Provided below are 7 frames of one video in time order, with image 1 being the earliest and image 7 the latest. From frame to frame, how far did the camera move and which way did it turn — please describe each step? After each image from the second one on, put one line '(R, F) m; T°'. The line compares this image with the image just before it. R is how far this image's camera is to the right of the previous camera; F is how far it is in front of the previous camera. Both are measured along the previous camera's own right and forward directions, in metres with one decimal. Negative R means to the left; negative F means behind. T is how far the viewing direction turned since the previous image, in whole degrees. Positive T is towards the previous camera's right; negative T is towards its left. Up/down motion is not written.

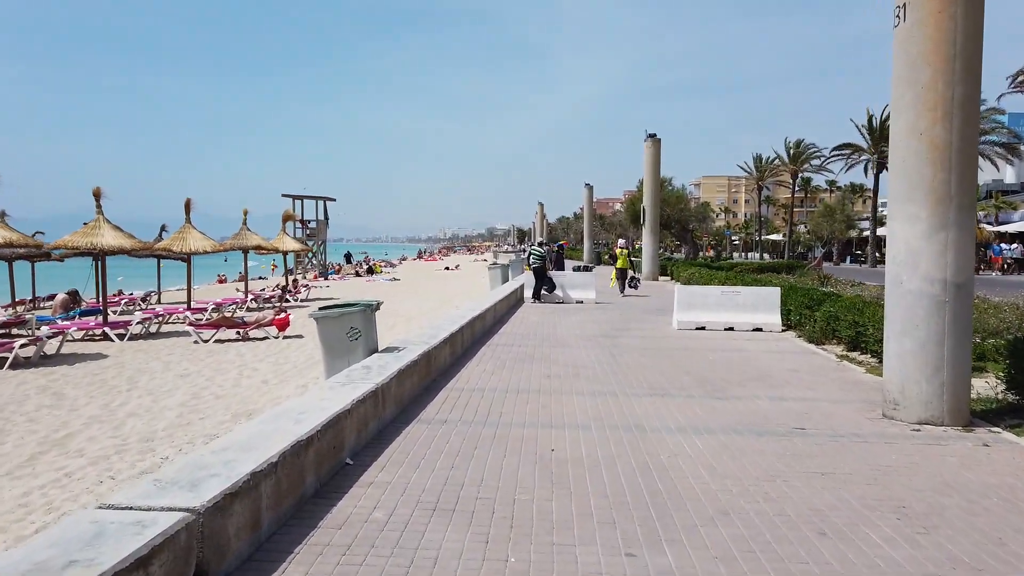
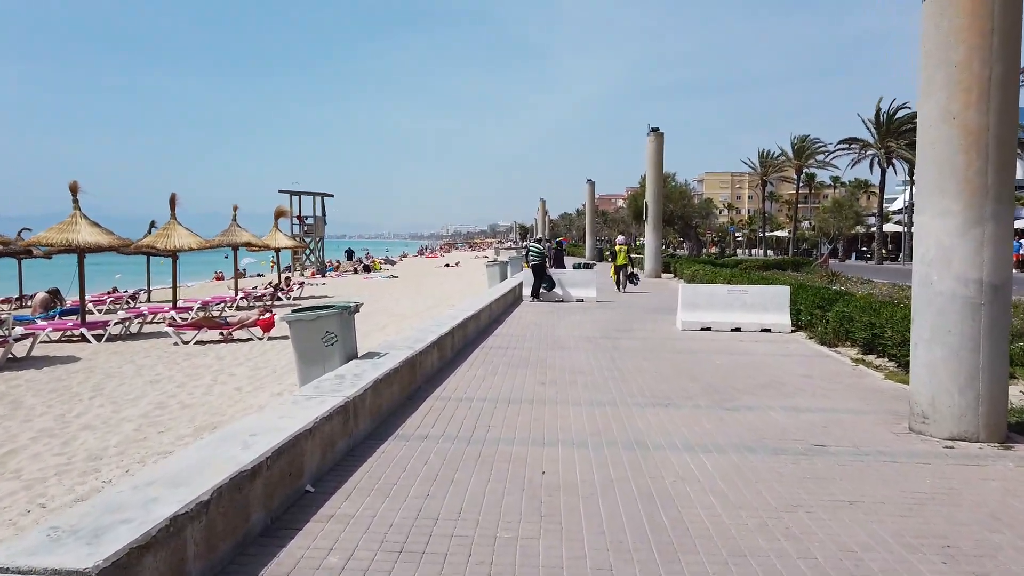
(+0.1, +0.7) m; 0°
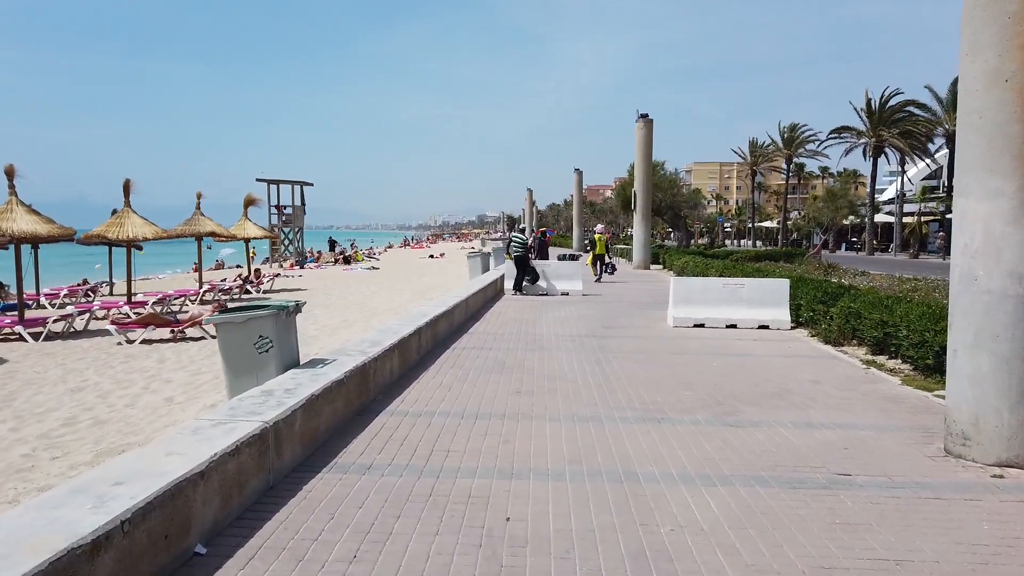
(+0.2, +1.1) m; +1°
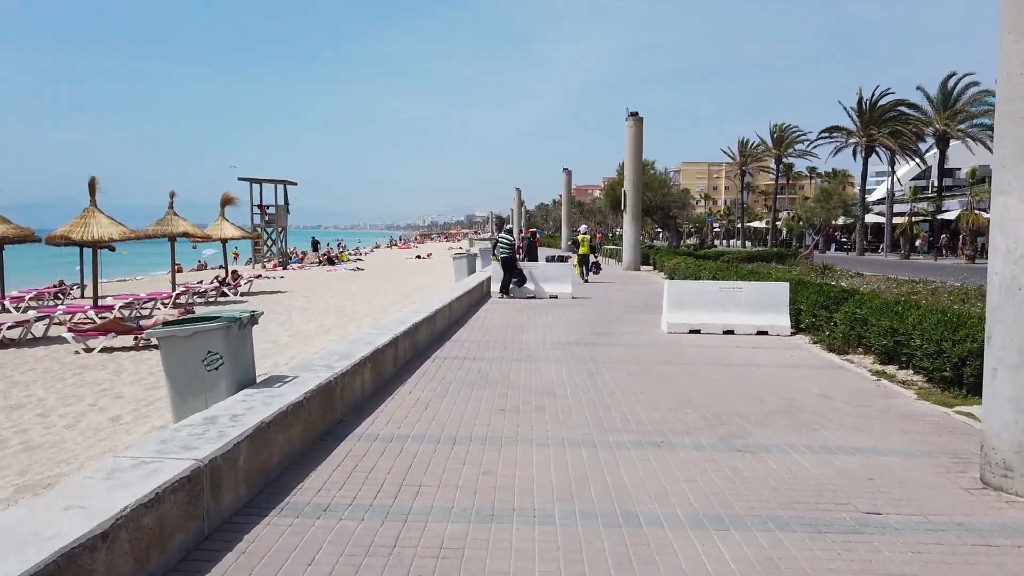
(0.0, +0.7) m; +1°
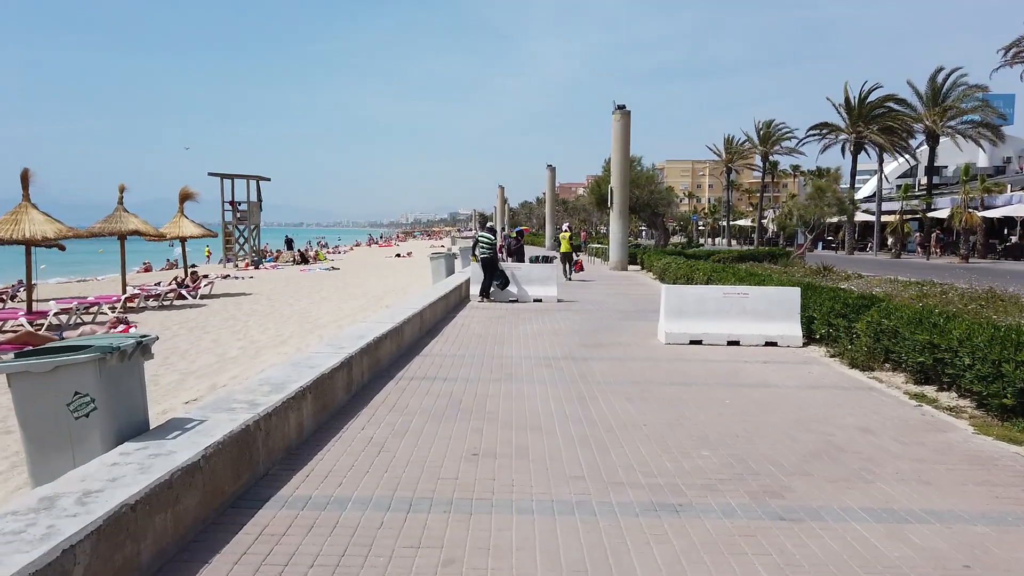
(+0.1, +1.4) m; +1°
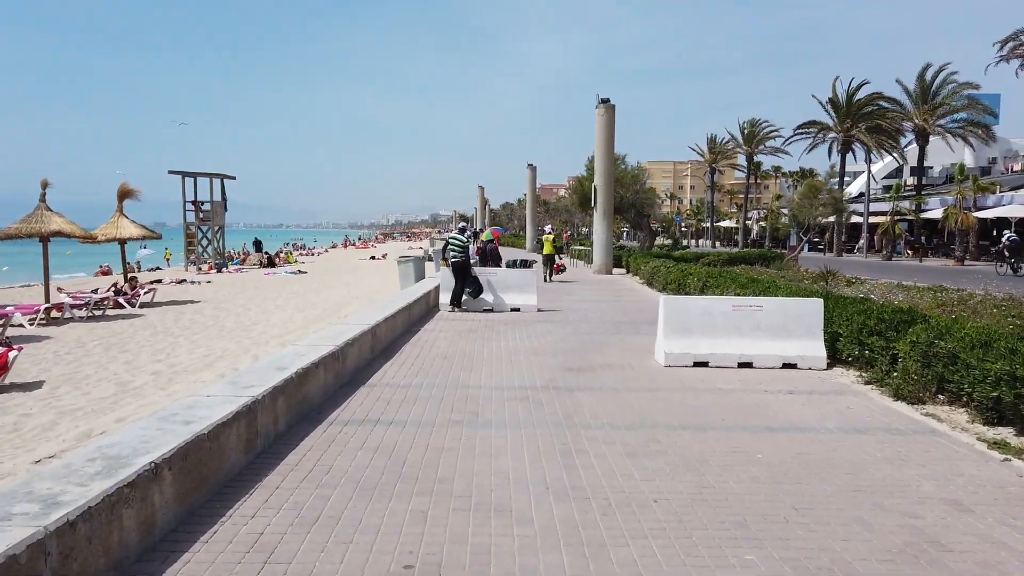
(+0.1, +1.8) m; +1°
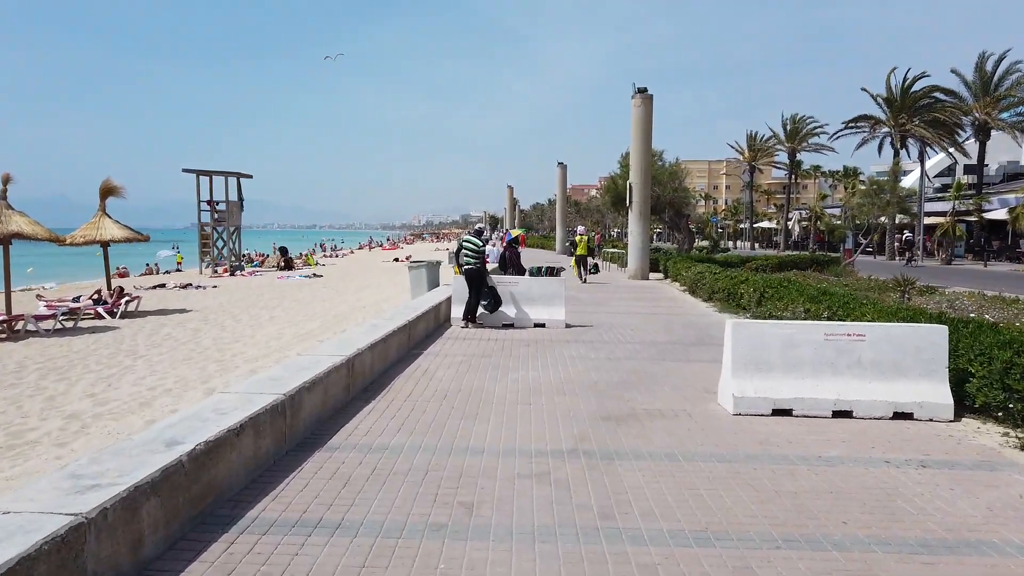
(+0.1, +2.2) m; -2°
